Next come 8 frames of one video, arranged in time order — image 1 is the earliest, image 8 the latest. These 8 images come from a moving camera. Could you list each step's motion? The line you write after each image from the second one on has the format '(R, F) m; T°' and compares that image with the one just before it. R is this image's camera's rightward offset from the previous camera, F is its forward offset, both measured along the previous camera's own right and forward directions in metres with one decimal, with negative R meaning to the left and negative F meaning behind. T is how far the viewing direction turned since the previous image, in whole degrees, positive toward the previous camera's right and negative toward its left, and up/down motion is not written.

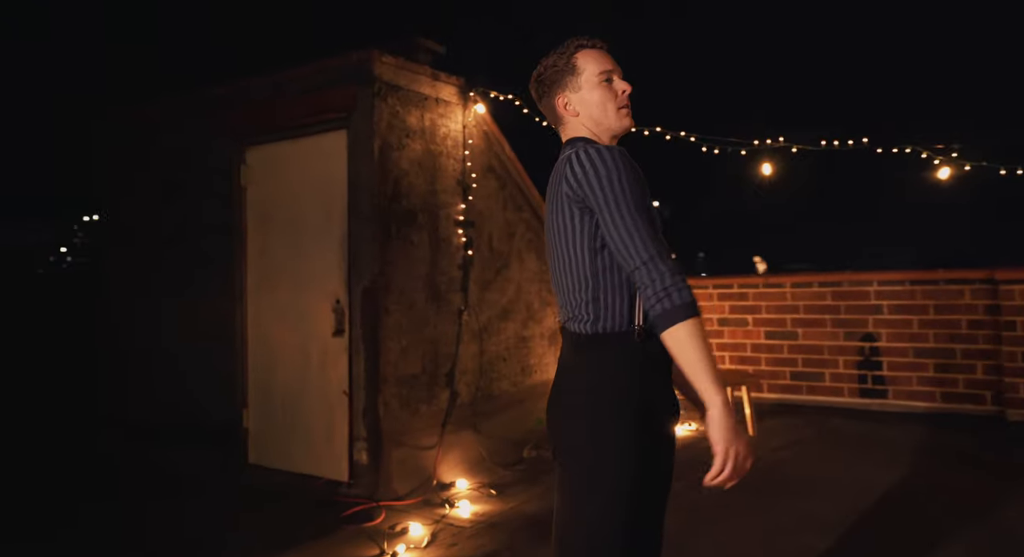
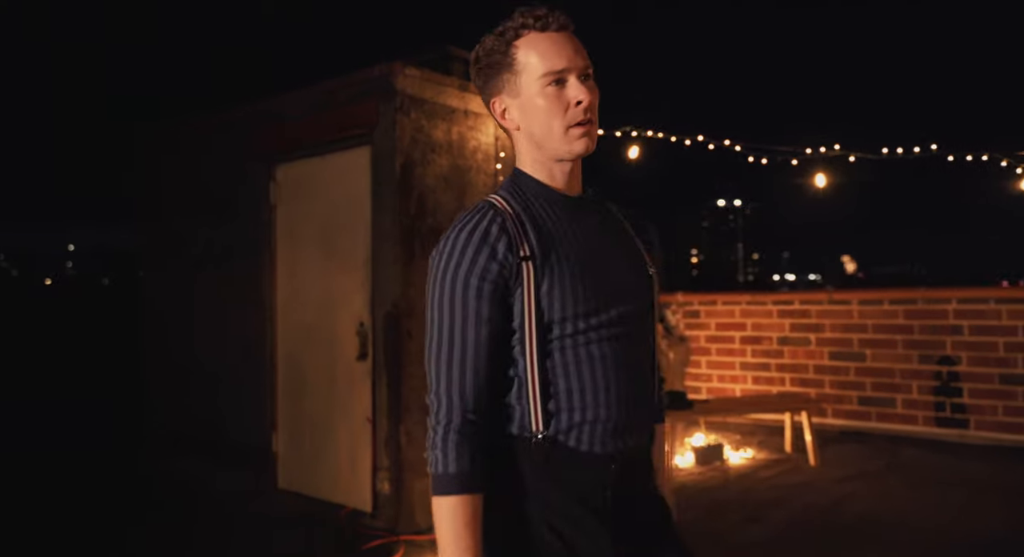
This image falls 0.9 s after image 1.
(+0.3, +0.3) m; -6°
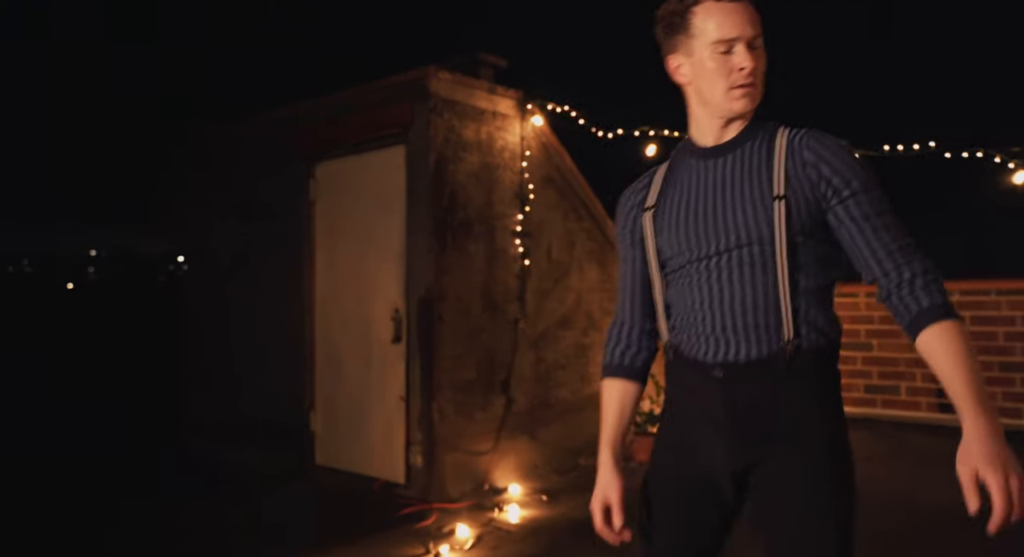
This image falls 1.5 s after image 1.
(-0.1, -0.3) m; -1°
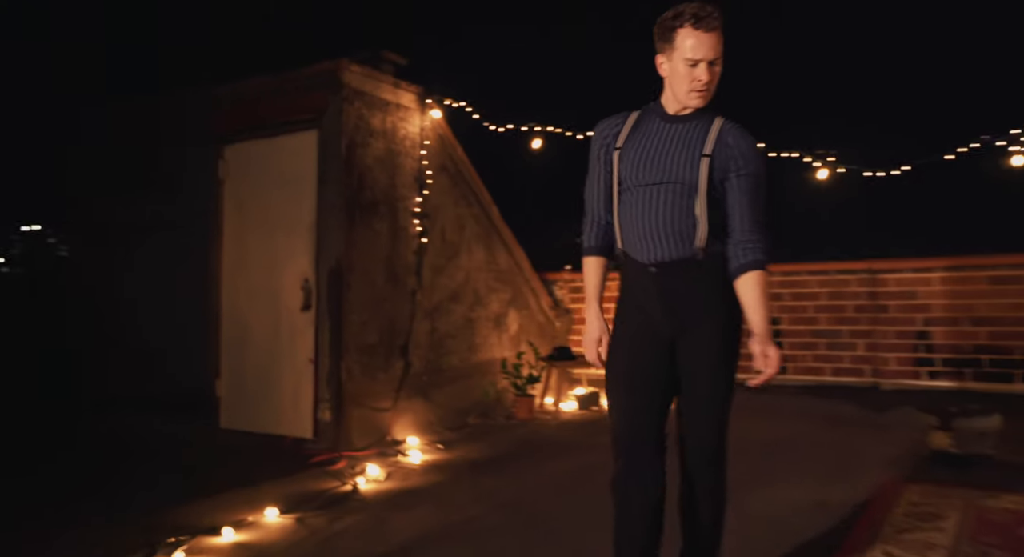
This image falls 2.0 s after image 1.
(-0.3, -0.6) m; +11°
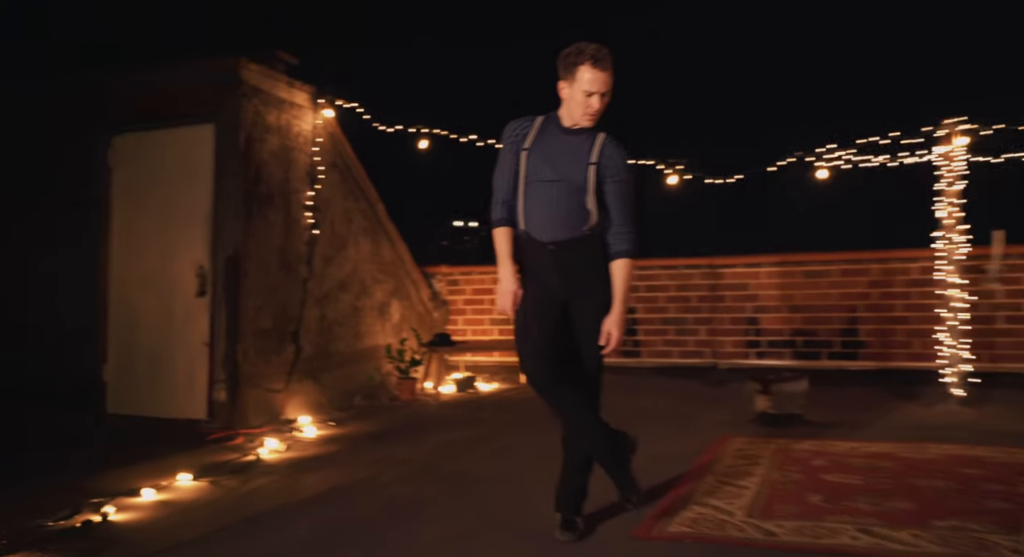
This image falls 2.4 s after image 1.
(-0.2, -0.5) m; +10°
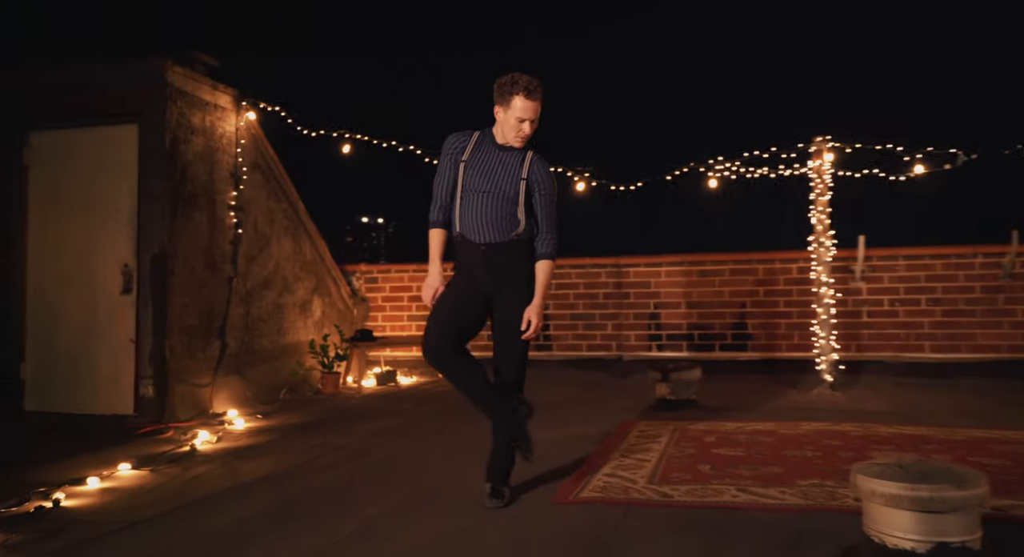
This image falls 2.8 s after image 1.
(-0.1, -0.4) m; +7°
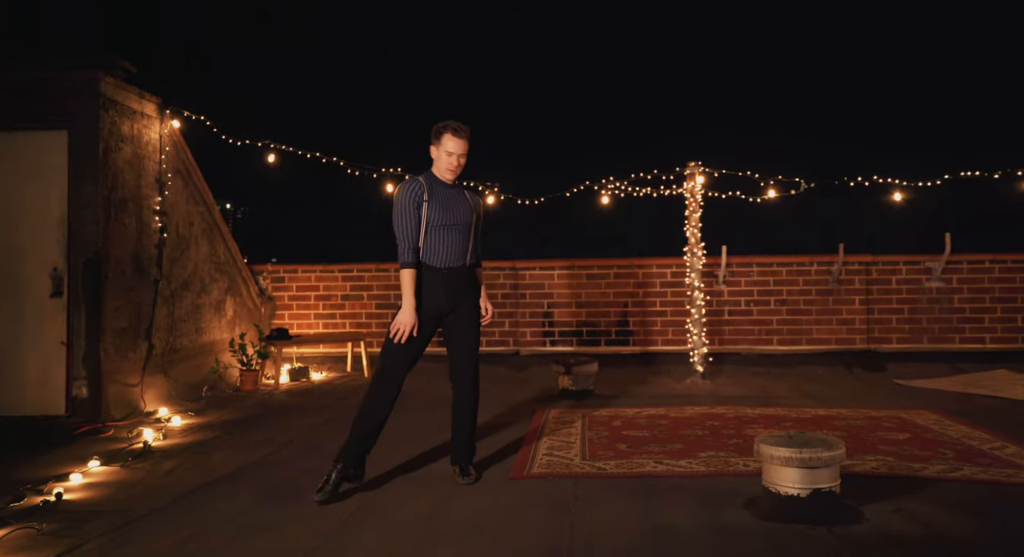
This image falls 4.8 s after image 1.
(-0.6, -0.6) m; +11°
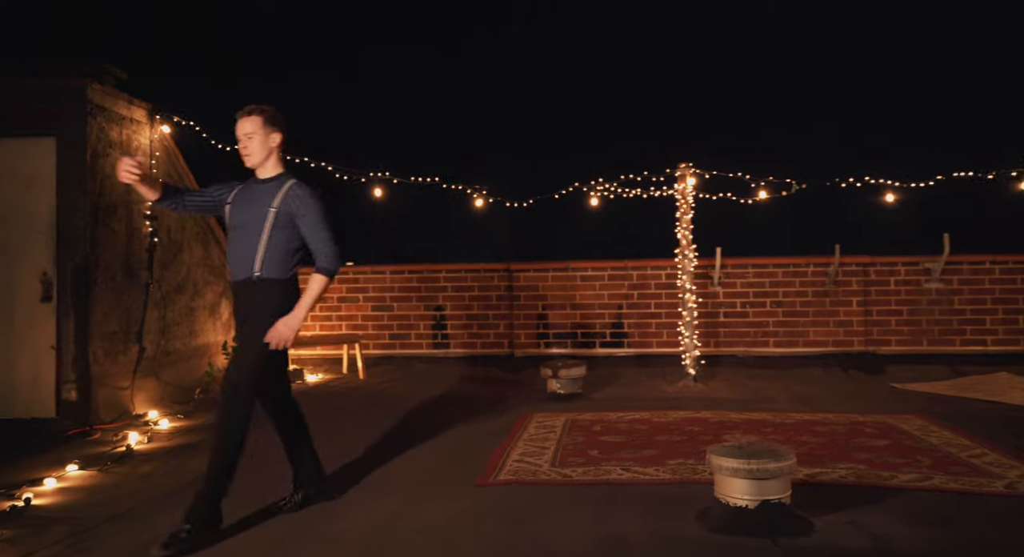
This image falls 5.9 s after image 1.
(+0.3, 0.0) m; -1°
